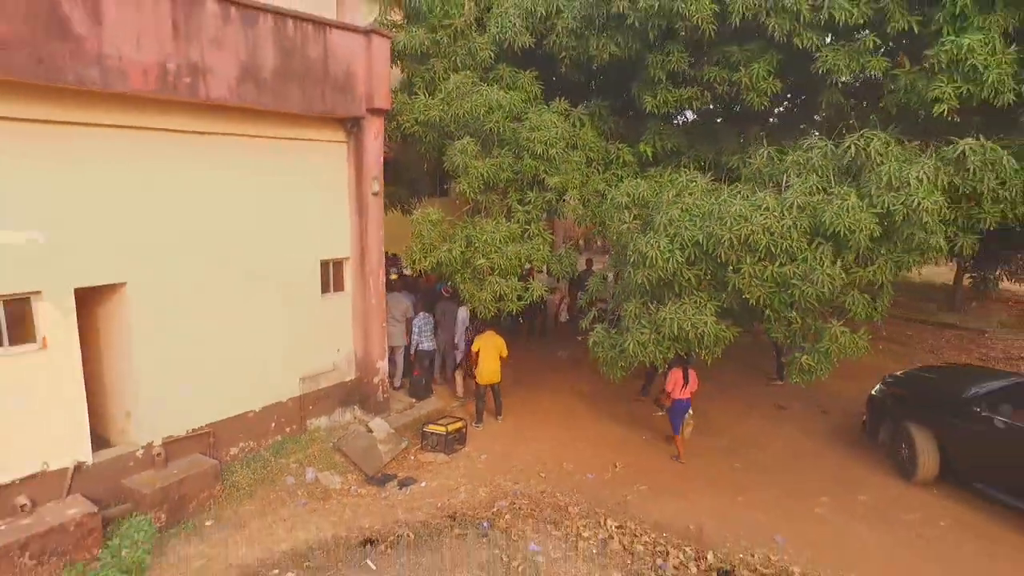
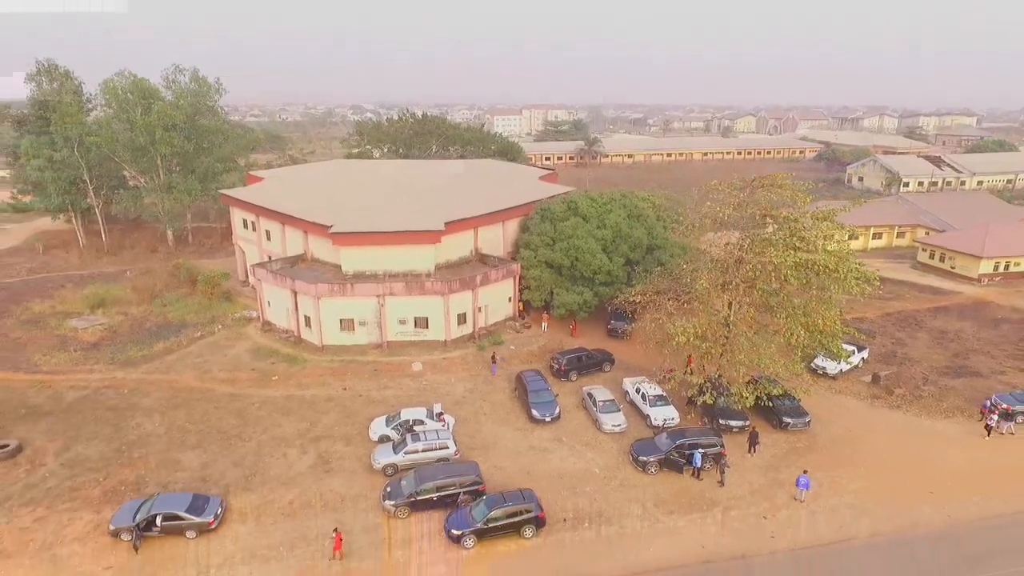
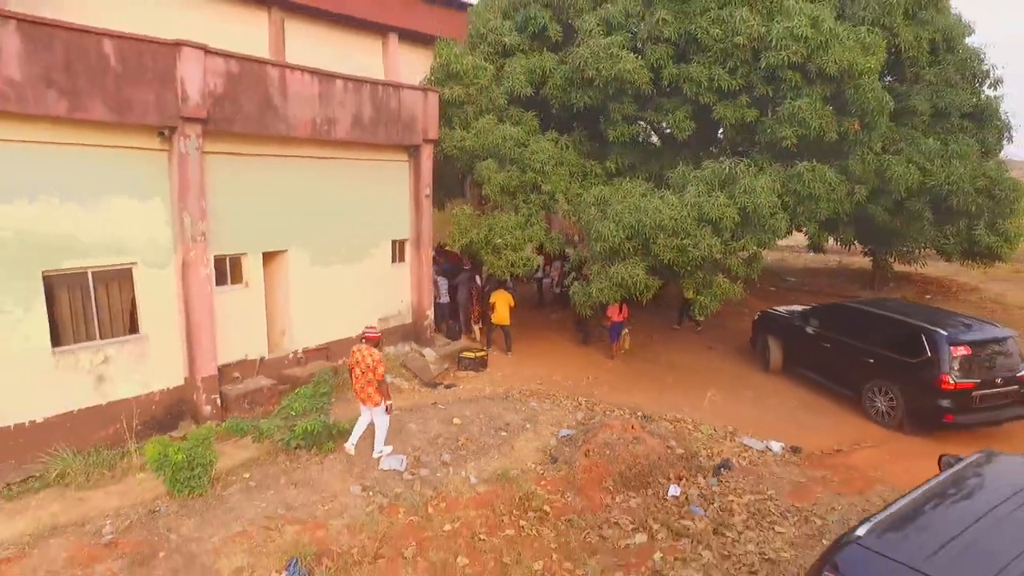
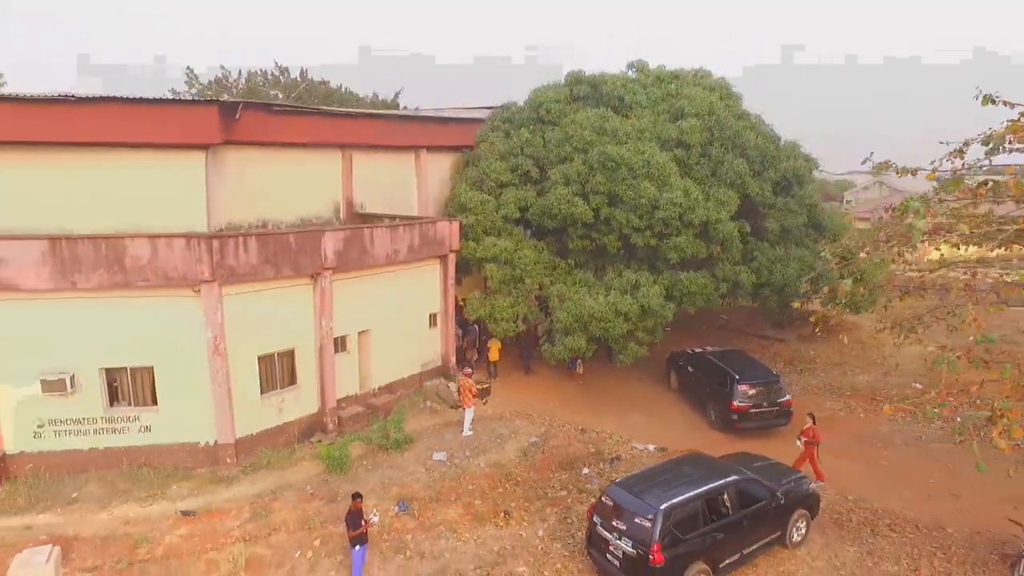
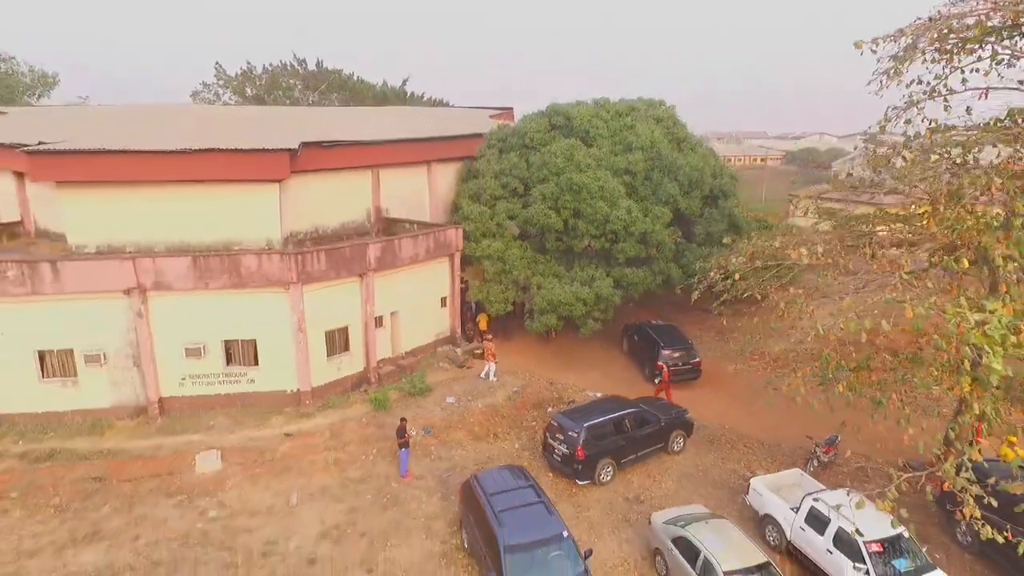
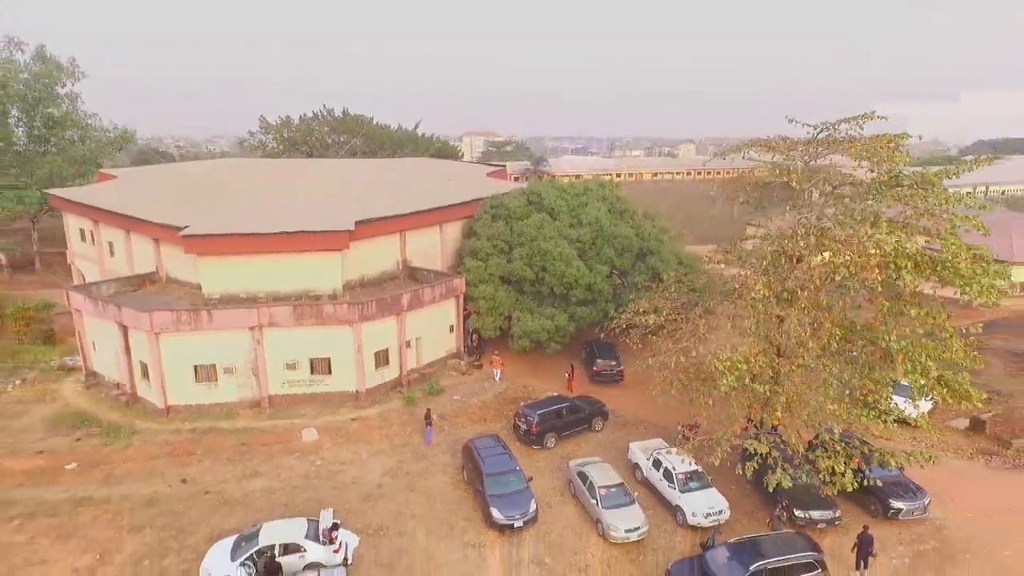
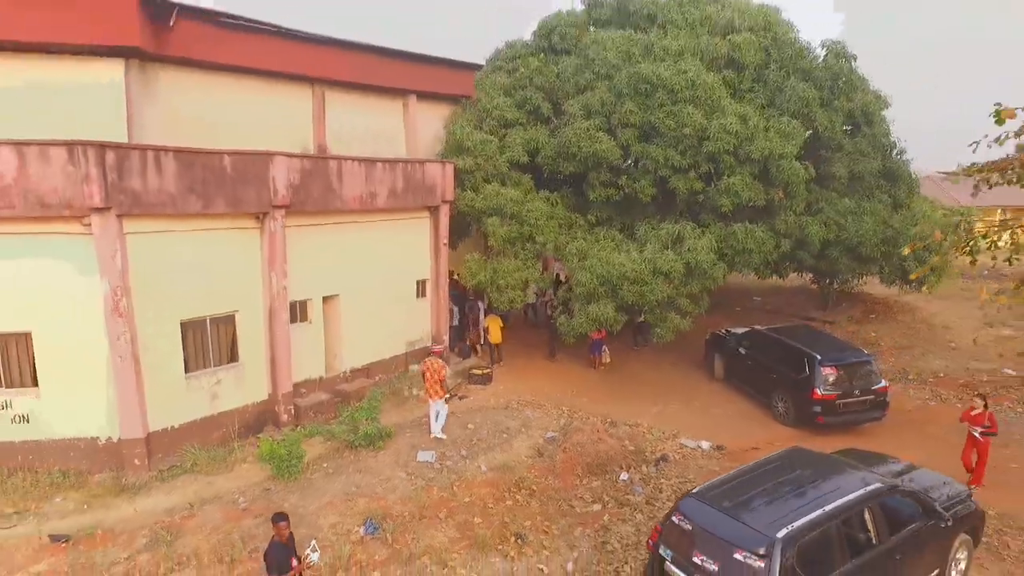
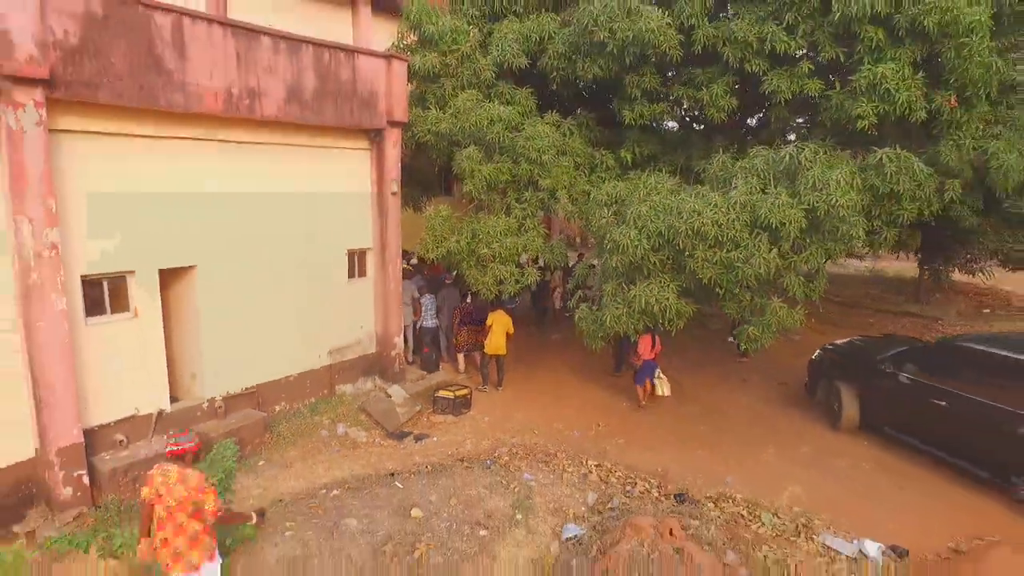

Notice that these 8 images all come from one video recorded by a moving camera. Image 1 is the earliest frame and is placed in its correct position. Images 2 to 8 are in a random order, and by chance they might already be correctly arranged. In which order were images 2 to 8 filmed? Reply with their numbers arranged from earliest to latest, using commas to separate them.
8, 3, 7, 4, 5, 6, 2
